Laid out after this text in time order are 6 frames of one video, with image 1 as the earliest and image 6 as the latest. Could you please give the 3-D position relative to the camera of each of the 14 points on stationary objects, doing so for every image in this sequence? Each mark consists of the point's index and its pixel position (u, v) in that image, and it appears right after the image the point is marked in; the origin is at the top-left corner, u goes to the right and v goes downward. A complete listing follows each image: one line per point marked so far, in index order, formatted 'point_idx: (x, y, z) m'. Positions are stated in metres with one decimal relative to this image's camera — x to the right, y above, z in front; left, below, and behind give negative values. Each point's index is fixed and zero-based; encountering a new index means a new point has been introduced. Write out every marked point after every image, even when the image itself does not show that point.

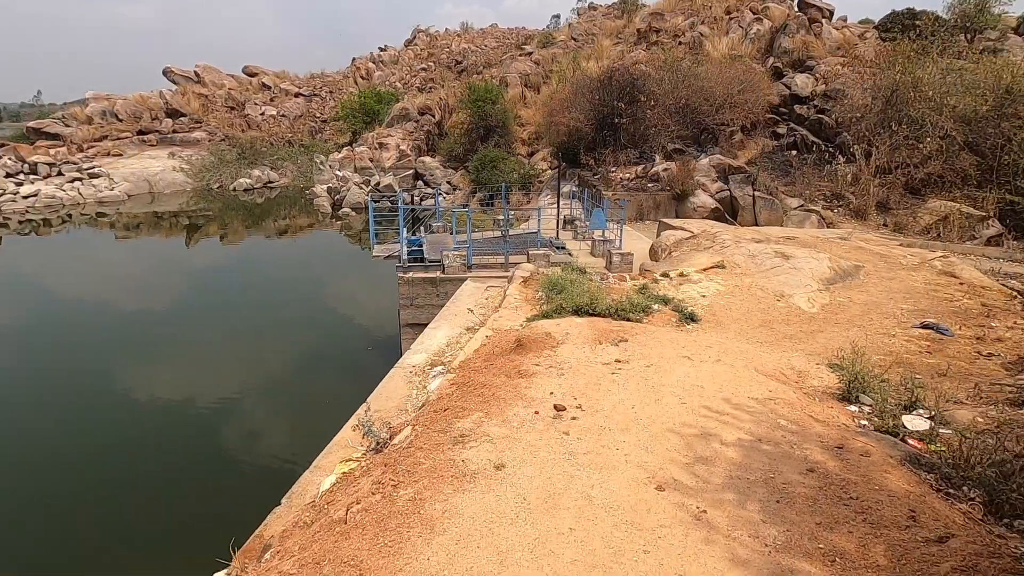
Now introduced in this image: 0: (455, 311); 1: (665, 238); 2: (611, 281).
0: (-0.9, -0.4, +7.8) m
1: (+2.9, +0.9, +10.0) m
2: (+1.4, +0.1, +7.7) m
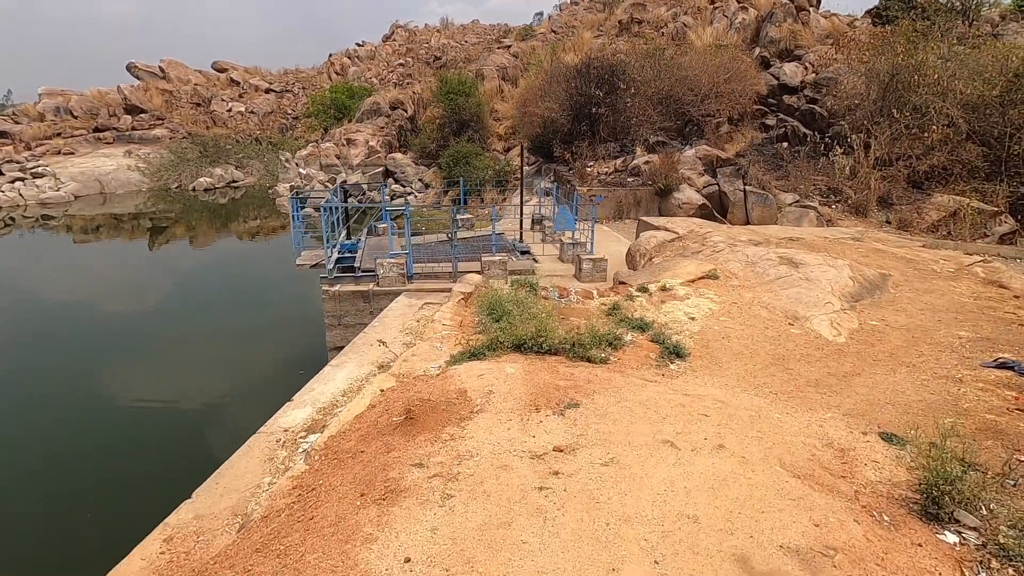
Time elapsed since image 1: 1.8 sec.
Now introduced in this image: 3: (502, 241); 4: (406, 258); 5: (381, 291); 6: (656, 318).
0: (-1.6, -0.6, +6.0) m
1: (+2.0, +0.7, +8.2) m
2: (+0.6, -0.1, +5.9) m
3: (-0.2, +0.9, +10.6) m
4: (-1.7, +0.5, +8.6) m
5: (-2.1, 0.0, +8.4) m
6: (+1.5, -0.3, +5.5) m
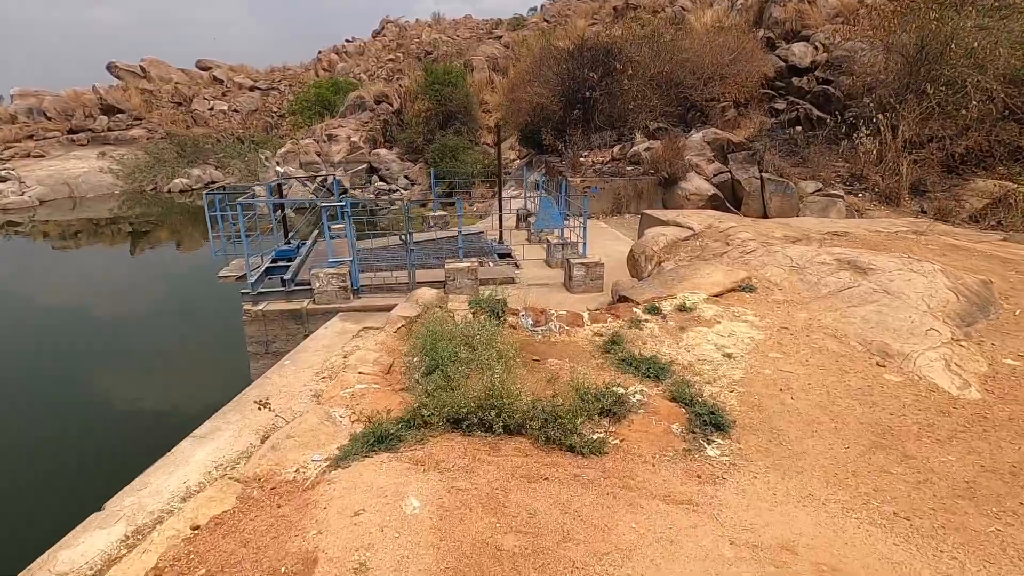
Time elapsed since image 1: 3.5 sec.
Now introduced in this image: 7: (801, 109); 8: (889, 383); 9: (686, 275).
0: (-1.9, -0.8, +4.2) m
1: (+1.7, +0.6, +6.4) m
2: (+0.3, -0.3, +4.2) m
3: (-0.6, +0.7, +8.8) m
4: (-2.1, +0.3, +6.8) m
5: (-2.4, -0.3, +6.6) m
6: (+1.2, -0.5, +3.7) m
7: (+7.9, +4.9, +14.5) m
8: (+2.3, -0.6, +3.3) m
9: (+1.7, +0.1, +5.2) m
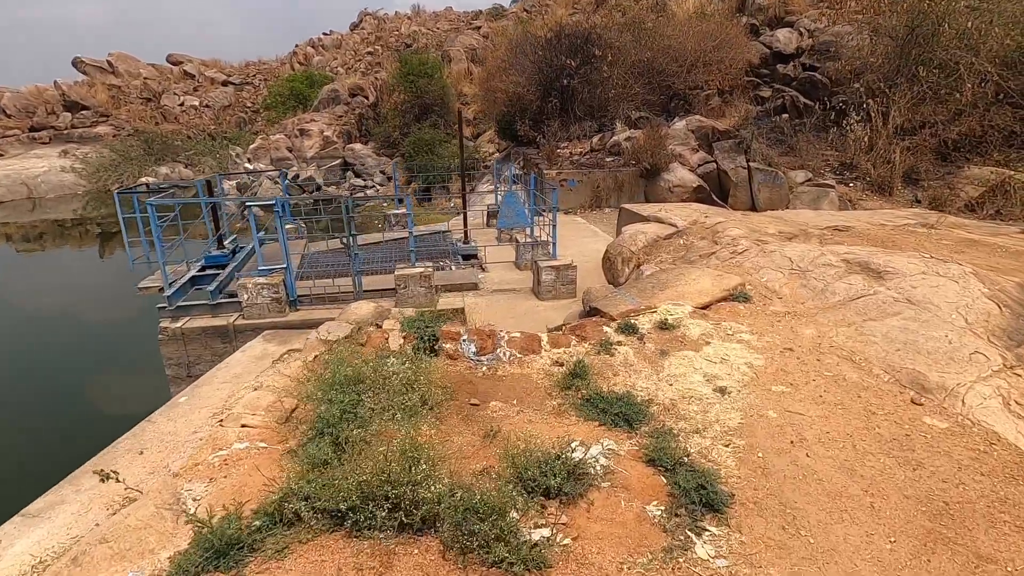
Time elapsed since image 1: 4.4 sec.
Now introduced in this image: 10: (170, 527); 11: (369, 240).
0: (-2.3, -1.0, +3.3) m
1: (+1.2, +0.5, +5.6) m
2: (-0.1, -0.4, +3.3) m
3: (-1.1, +0.6, +7.9) m
4: (-2.5, +0.2, +5.9) m
5: (-2.9, -0.4, +5.7) m
6: (+0.8, -0.6, +2.9) m
7: (+7.2, +5.0, +13.8) m
8: (+2.0, -0.7, +2.5) m
9: (+1.3, +0.1, +4.4) m
10: (-1.3, -0.9, +2.1) m
11: (-2.2, +0.7, +8.1) m
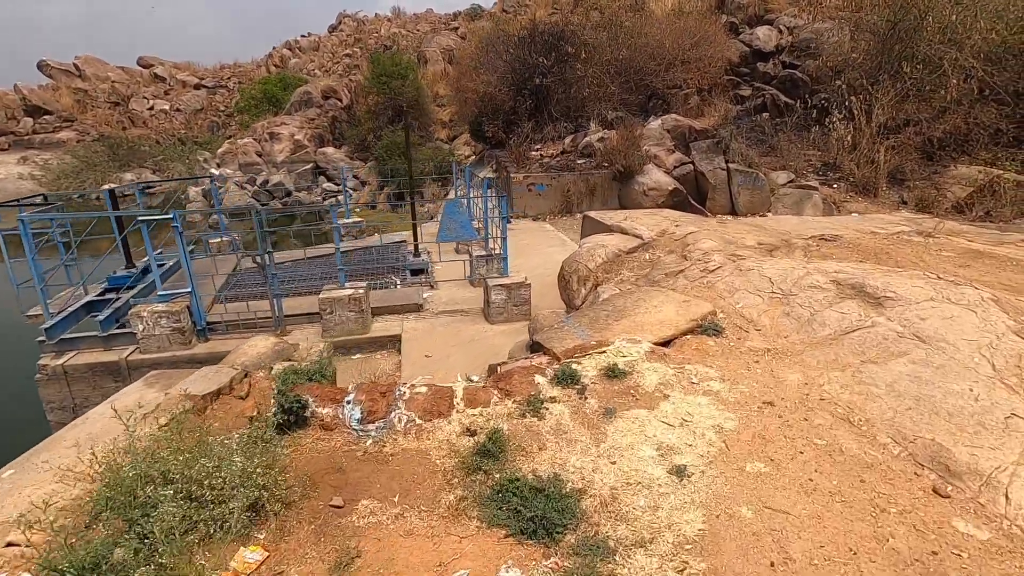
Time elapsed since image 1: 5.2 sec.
0: (-2.8, -1.2, +2.5) m
1: (+0.7, +0.3, +4.9) m
2: (-0.6, -0.6, +2.5) m
3: (-1.7, +0.4, +7.1) m
4: (-3.1, -0.1, +5.0) m
5: (-3.4, -0.7, +4.8) m
6: (+0.3, -0.8, +2.2) m
7: (+6.4, +4.8, +13.2) m
8: (+1.5, -0.8, +1.7) m
9: (+0.8, -0.1, +3.7) m
10: (-1.8, -1.2, +1.3) m
11: (-2.8, +0.5, +7.3) m
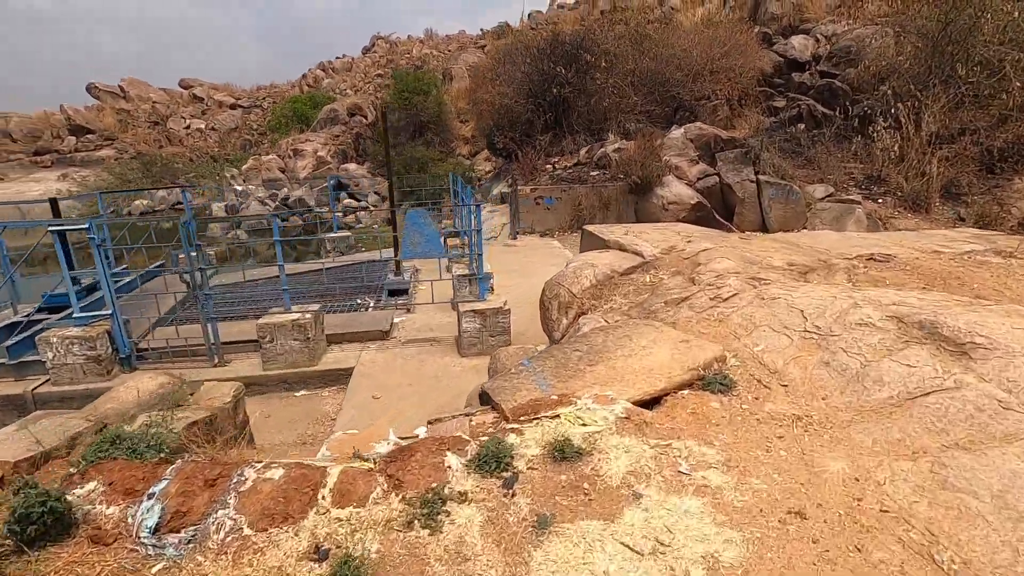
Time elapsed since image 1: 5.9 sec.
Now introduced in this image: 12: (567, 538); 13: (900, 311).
0: (-3.2, -1.3, +1.7) m
1: (+0.4, +0.1, +4.0) m
2: (-0.9, -0.7, +1.7) m
3: (-1.8, +0.1, +6.4) m
4: (-3.3, -0.3, +4.4) m
5: (-3.6, -0.8, +4.1) m
6: (-0.1, -0.9, +1.3) m
7: (+6.7, +4.3, +12.1) m
8: (+1.1, -1.0, +0.8) m
9: (+0.5, -0.3, +2.7) m
10: (-2.2, -1.2, +0.5) m
11: (-2.9, +0.2, +6.6) m
12: (+0.2, -0.8, +1.6) m
13: (+1.9, -0.1, +2.5) m
